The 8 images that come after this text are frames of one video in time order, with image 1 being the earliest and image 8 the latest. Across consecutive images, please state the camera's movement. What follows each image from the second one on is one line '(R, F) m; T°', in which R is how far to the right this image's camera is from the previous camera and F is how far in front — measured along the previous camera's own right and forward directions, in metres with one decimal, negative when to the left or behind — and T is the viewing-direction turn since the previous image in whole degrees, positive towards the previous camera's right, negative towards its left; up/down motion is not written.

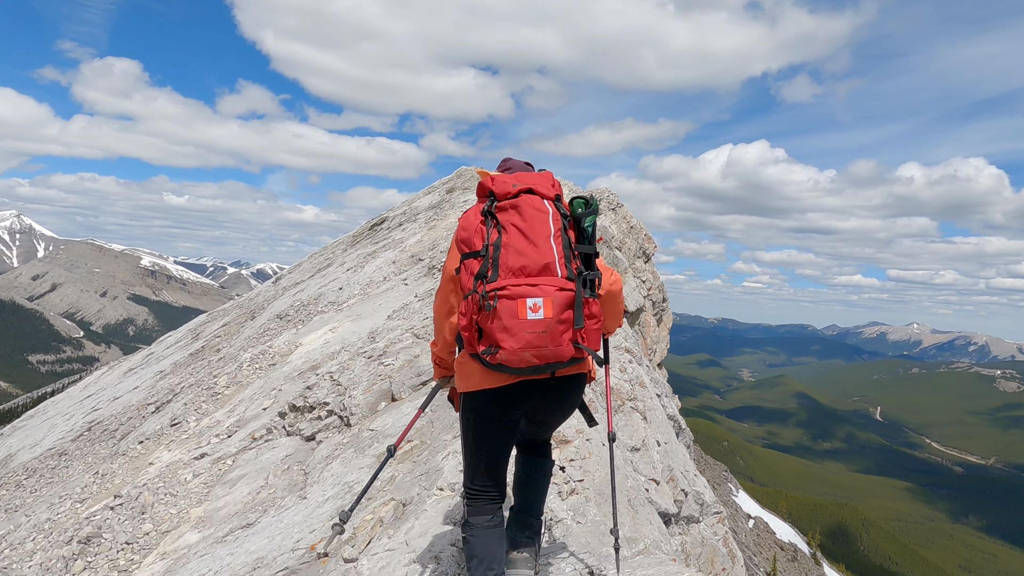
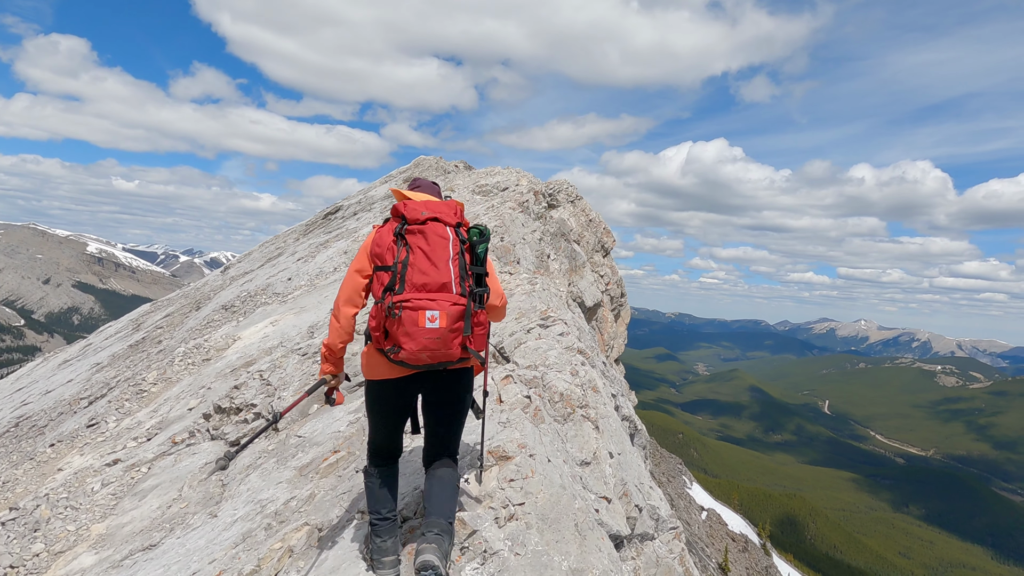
(+0.5, +0.8) m; +4°
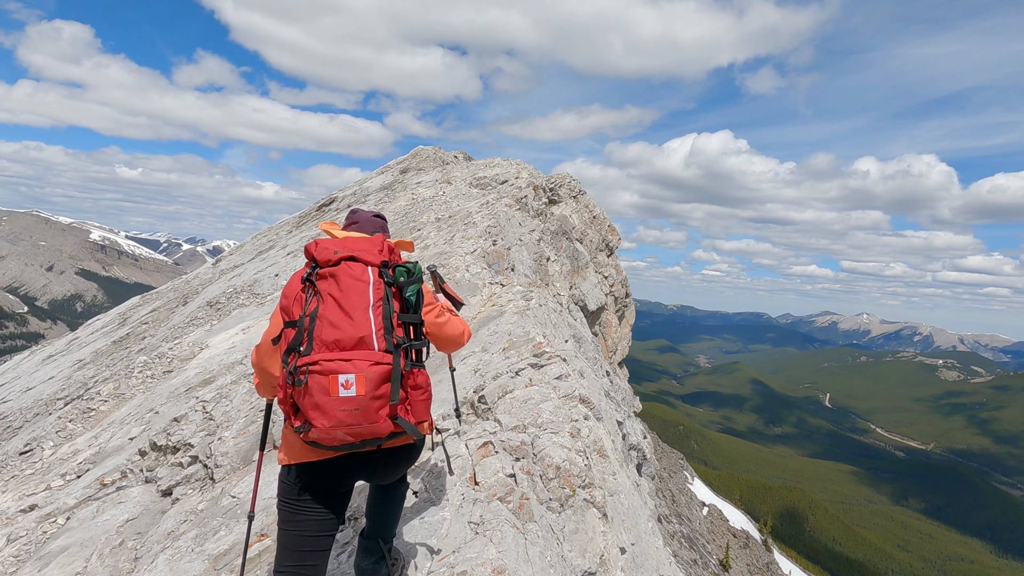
(+0.3, +2.4) m; 0°
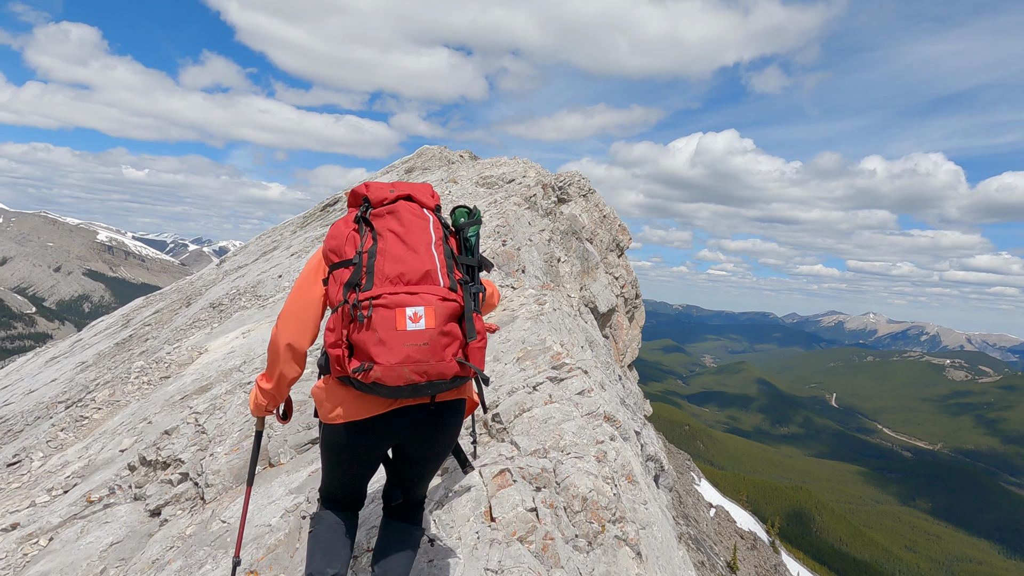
(-0.2, +0.9) m; -1°
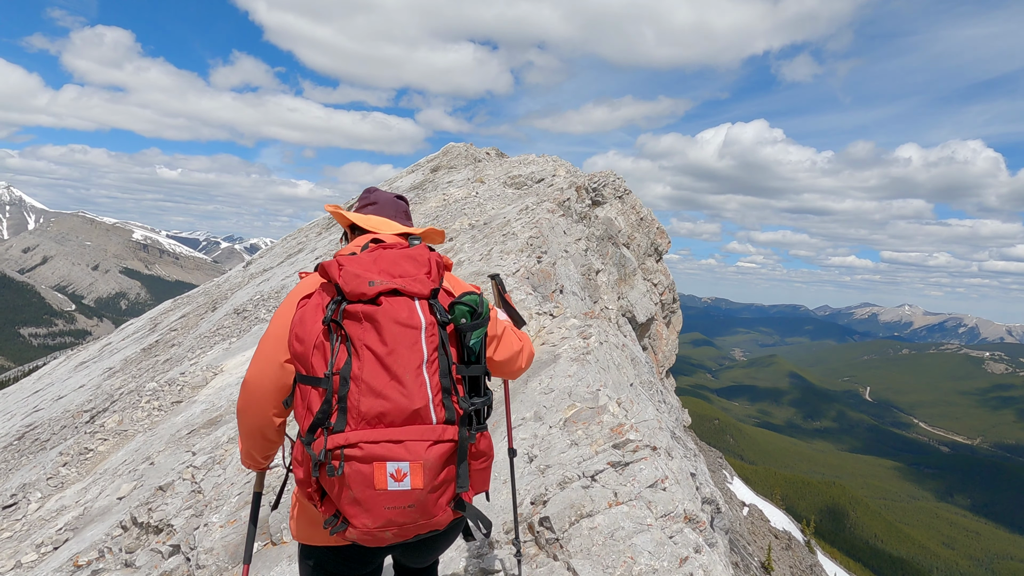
(-0.3, +1.8) m; -3°
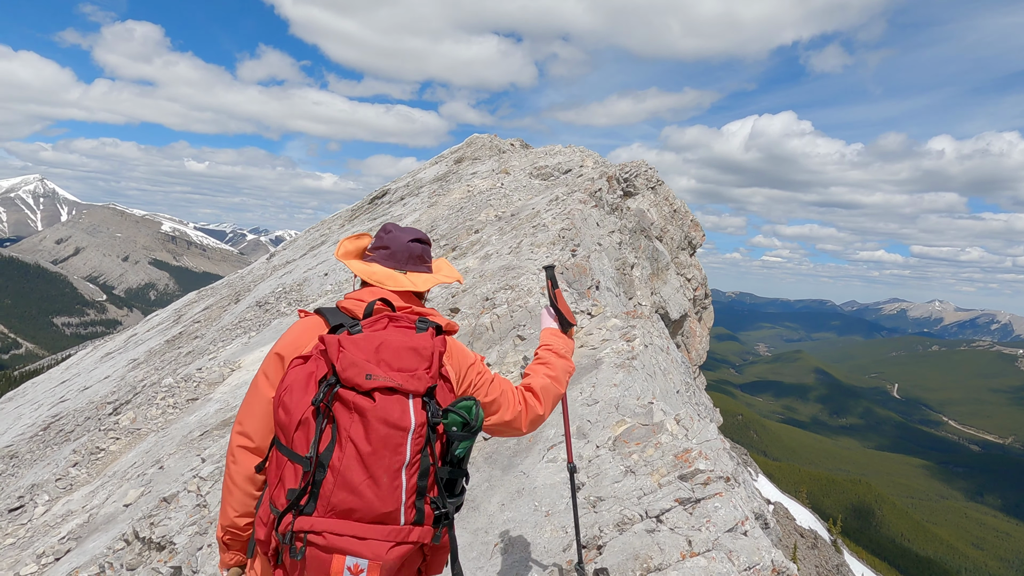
(-0.3, +1.2) m; -2°
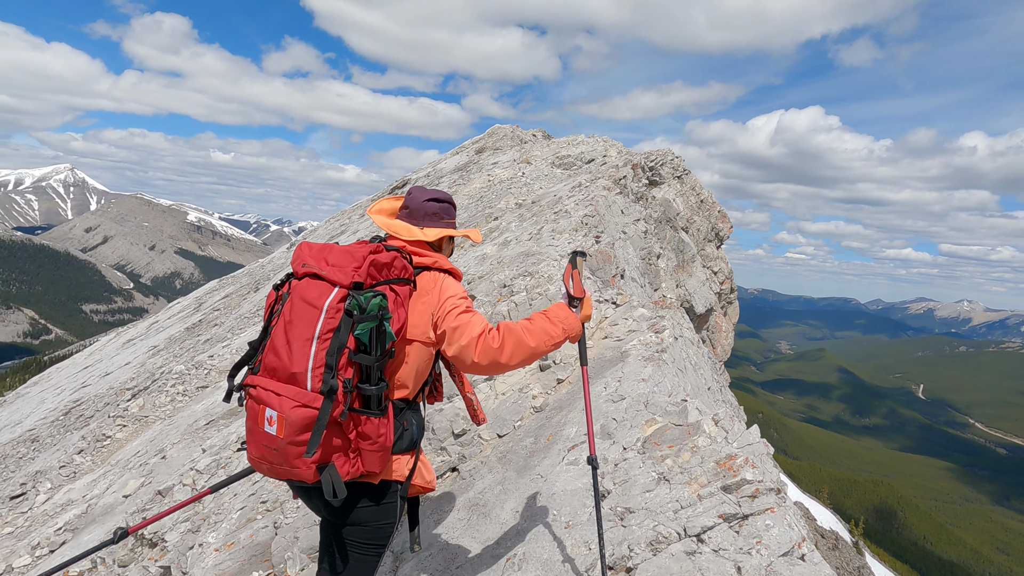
(0.0, +0.8) m; -2°
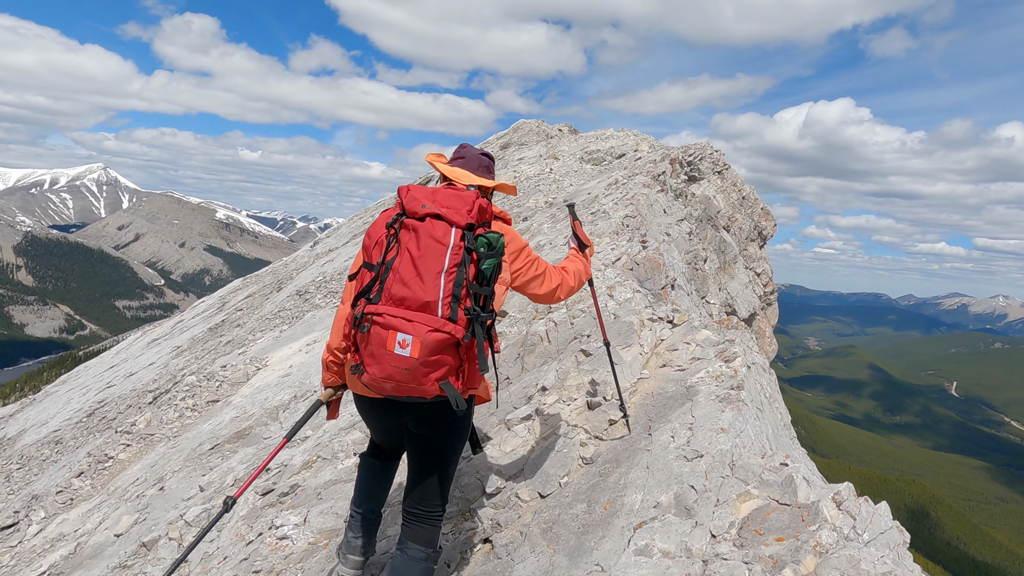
(-0.3, +1.6) m; -3°
